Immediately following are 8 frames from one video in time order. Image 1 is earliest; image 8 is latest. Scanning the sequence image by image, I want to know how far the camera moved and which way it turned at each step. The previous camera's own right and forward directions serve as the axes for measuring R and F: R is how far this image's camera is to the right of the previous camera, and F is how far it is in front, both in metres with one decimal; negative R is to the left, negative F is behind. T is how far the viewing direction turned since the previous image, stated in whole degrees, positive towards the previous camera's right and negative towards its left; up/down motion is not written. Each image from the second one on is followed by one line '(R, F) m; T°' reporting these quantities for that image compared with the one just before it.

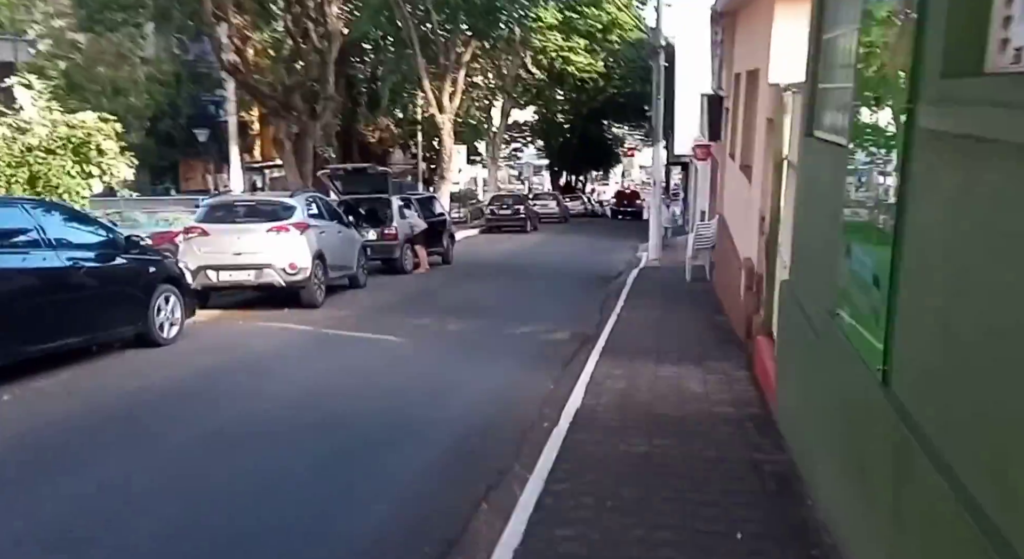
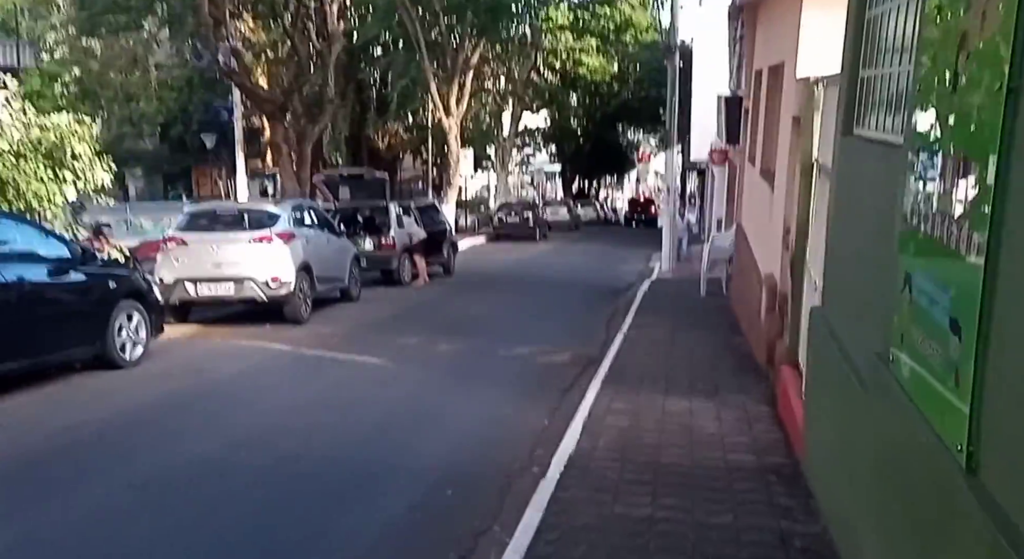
(+0.2, +0.9) m; -1°
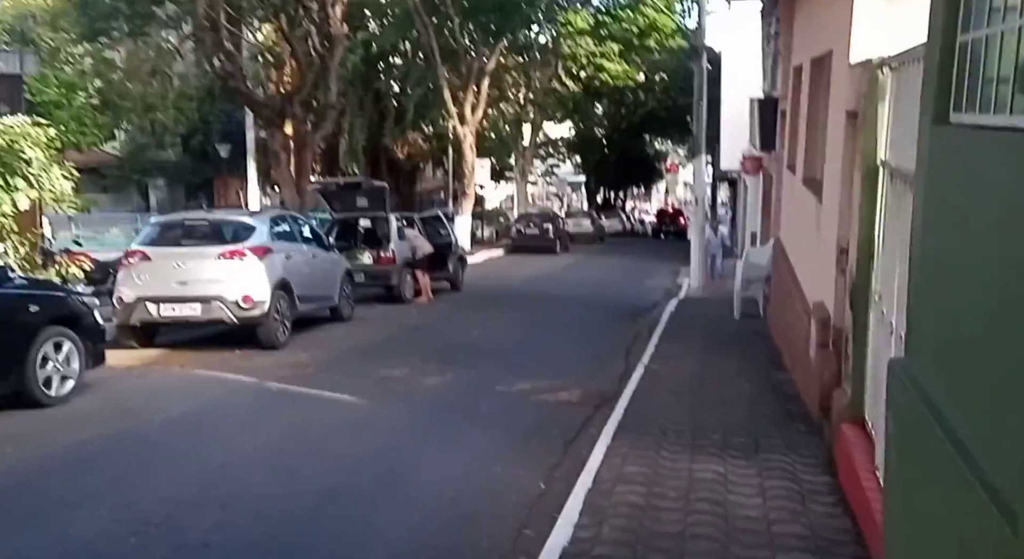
(+0.3, +1.5) m; -2°
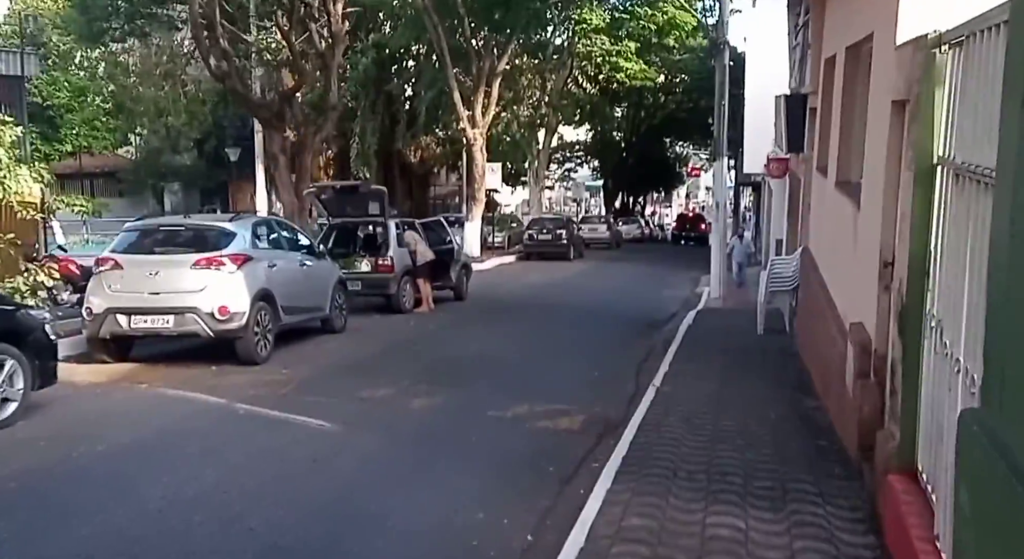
(+0.2, +0.9) m; -1°
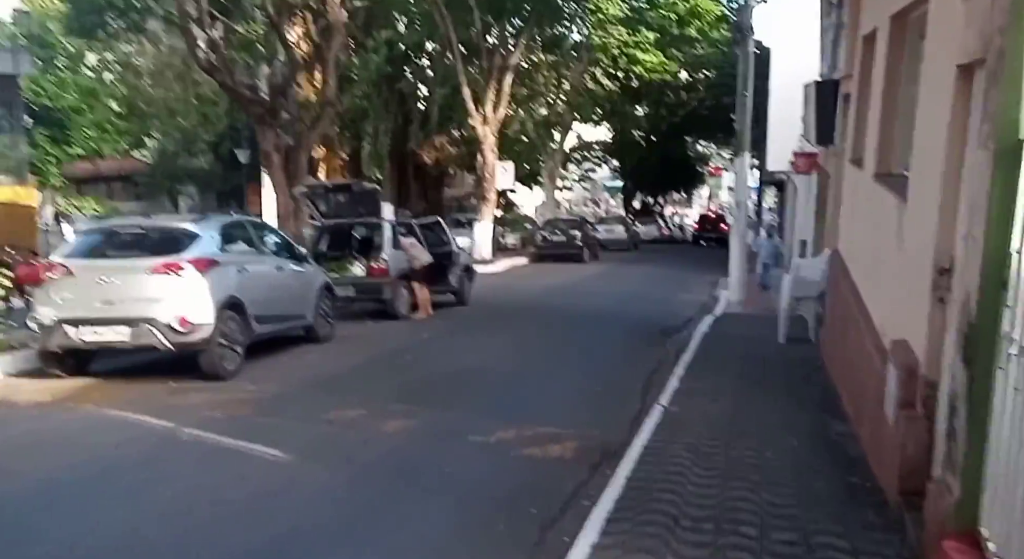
(+0.3, +1.0) m; -1°
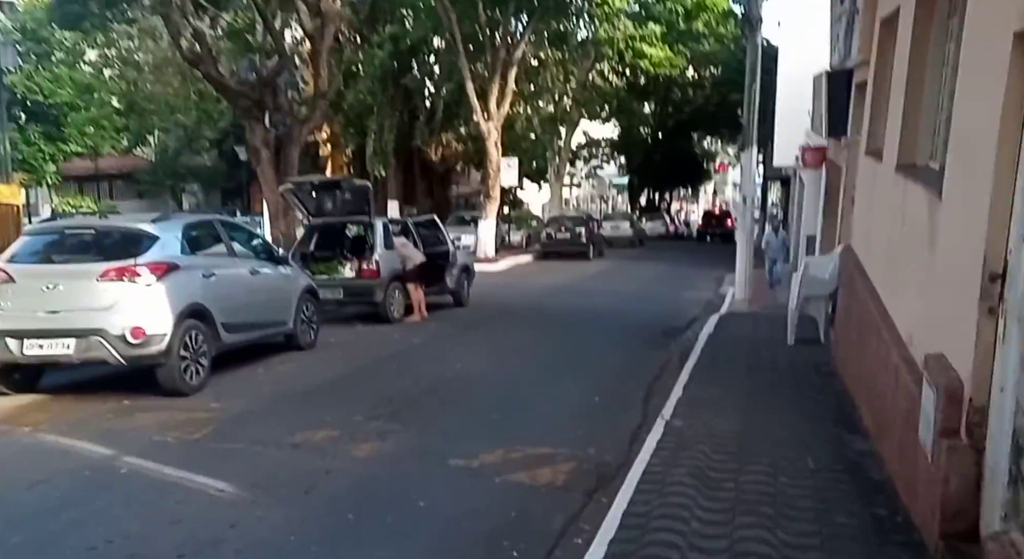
(+0.2, +0.8) m; -1°
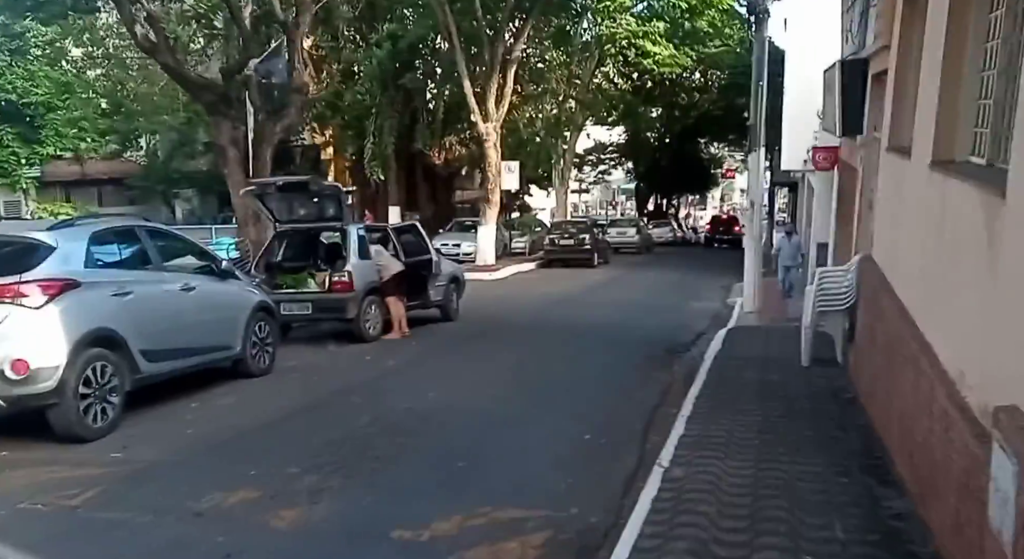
(+0.3, +1.3) m; -1°
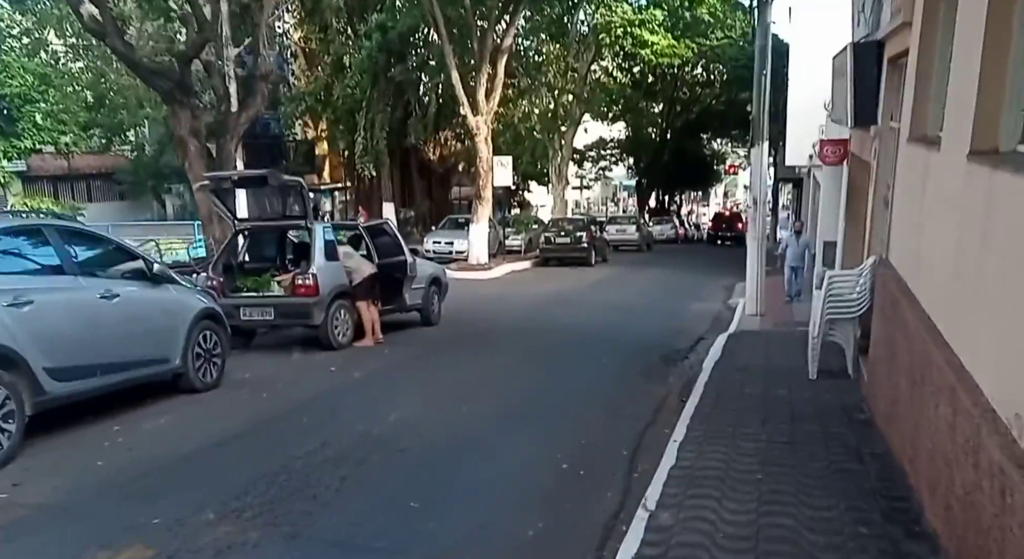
(+0.3, +1.0) m; 0°
